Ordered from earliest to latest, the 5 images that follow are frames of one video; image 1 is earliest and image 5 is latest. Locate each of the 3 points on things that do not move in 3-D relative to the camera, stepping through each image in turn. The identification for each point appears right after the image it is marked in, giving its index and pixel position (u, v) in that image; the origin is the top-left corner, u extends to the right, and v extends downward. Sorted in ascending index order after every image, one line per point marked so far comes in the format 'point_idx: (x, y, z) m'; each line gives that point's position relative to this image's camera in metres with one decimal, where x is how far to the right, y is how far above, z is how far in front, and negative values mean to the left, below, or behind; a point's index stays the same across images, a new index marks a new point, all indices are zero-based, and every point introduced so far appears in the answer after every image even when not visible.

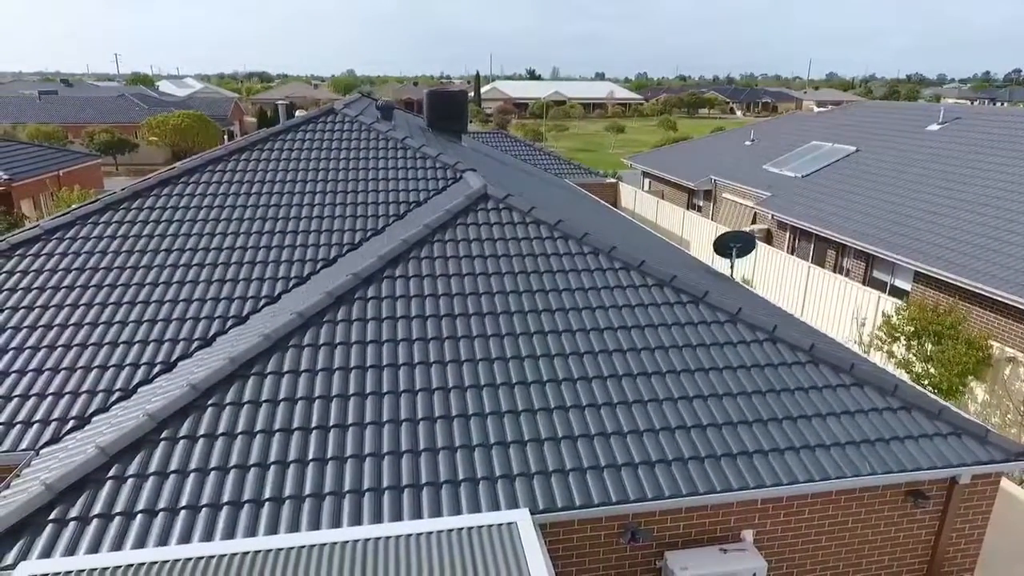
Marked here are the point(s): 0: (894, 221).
0: (+9.4, +1.6, +15.3) m
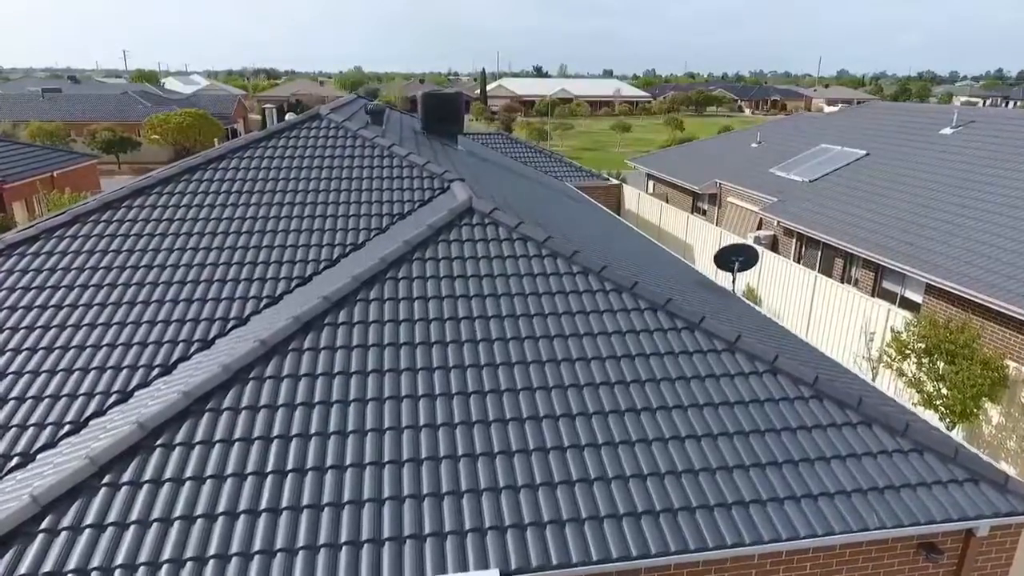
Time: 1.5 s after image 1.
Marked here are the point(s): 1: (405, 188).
0: (+9.3, +1.4, +14.7) m
1: (-1.6, +1.5, +9.5) m
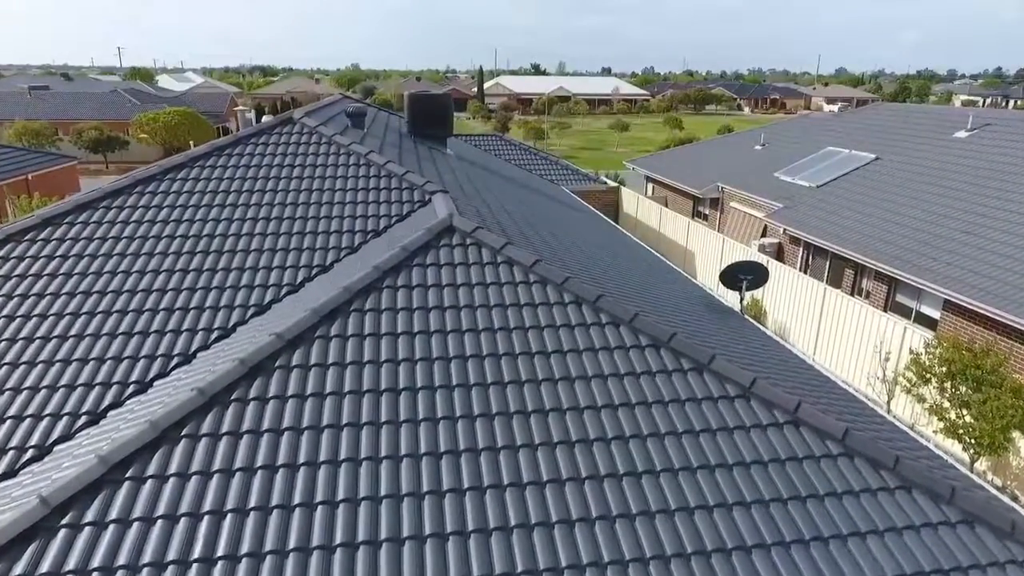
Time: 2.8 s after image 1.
0: (+9.1, +1.1, +13.9) m
1: (-1.8, +1.2, +8.6) m
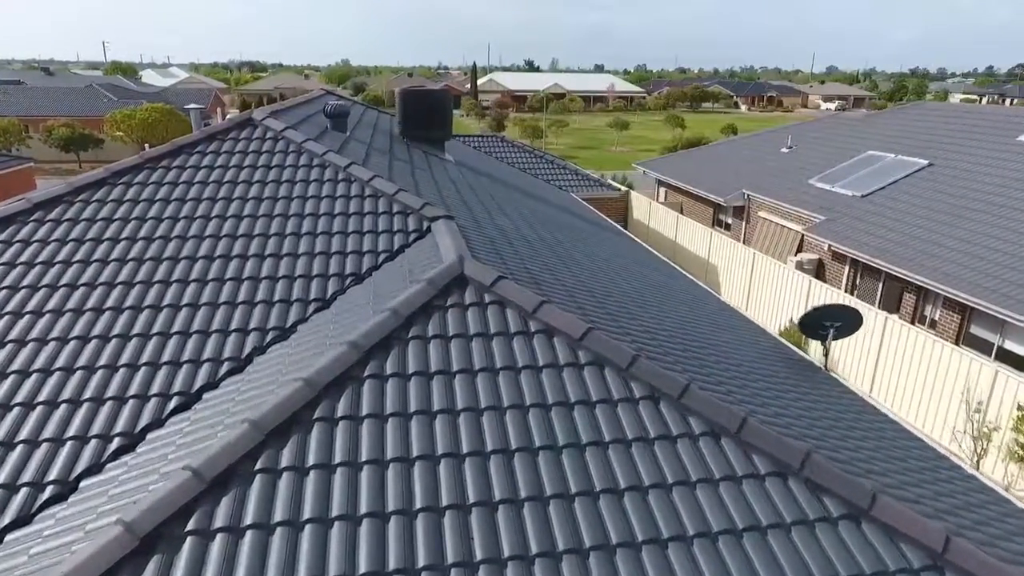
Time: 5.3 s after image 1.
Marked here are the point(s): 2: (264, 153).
0: (+9.3, +0.5, +11.9) m
1: (-1.5, +0.6, +6.5) m
2: (-3.1, +1.7, +7.9) m
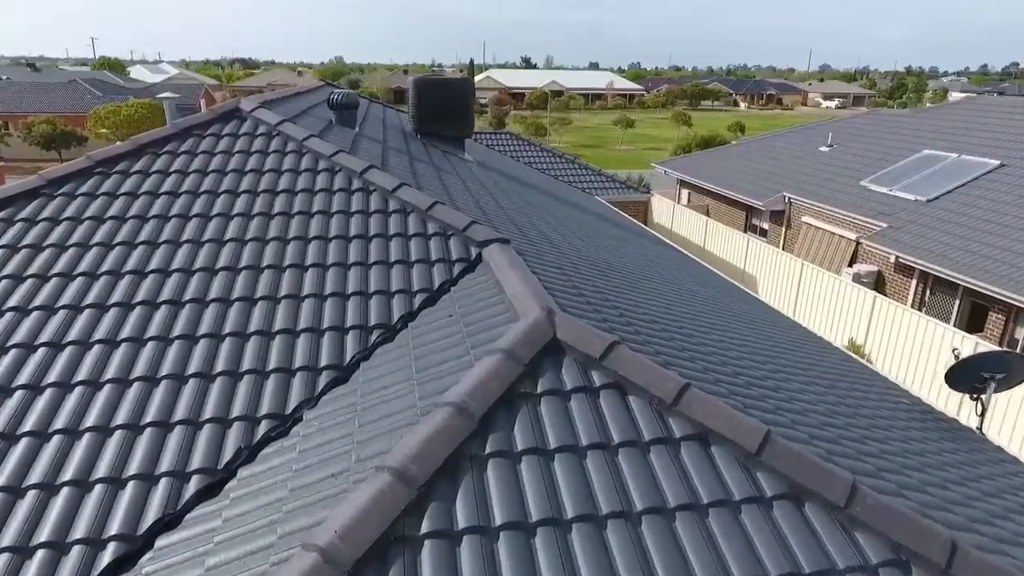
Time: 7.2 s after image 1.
0: (+9.9, +0.1, +10.3) m
1: (-0.9, +0.2, +4.8) m
2: (-2.5, +1.3, +6.1) m
